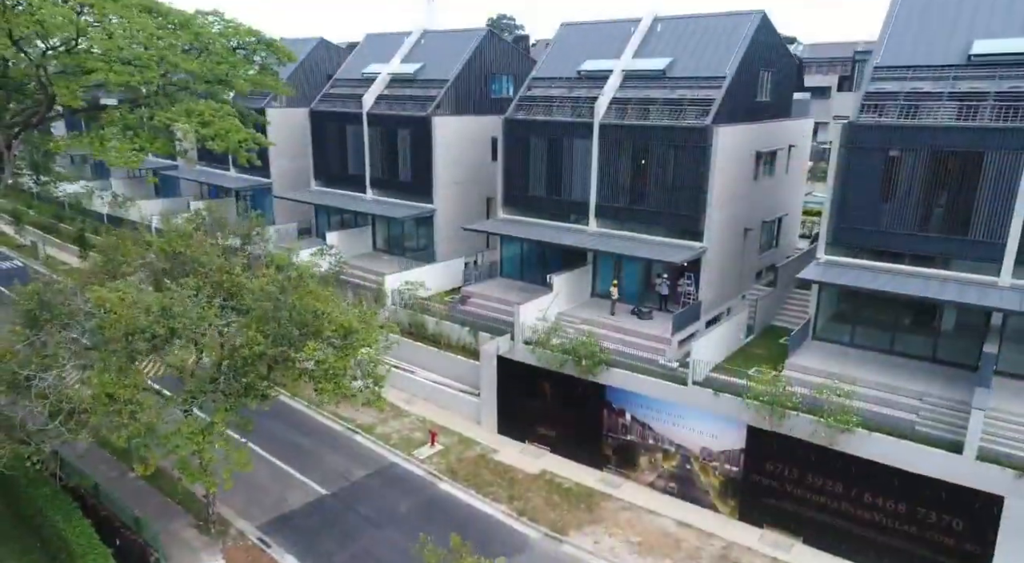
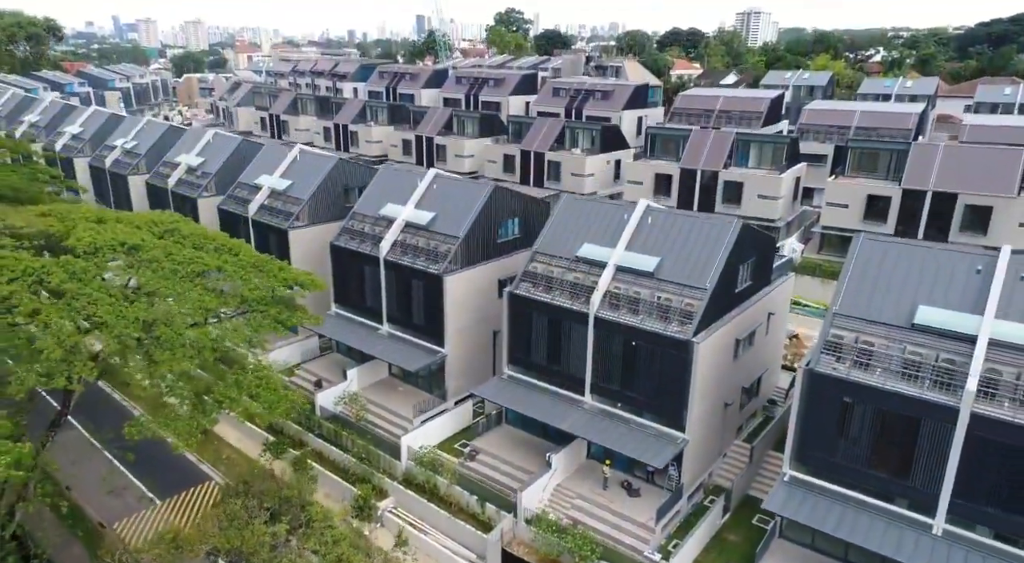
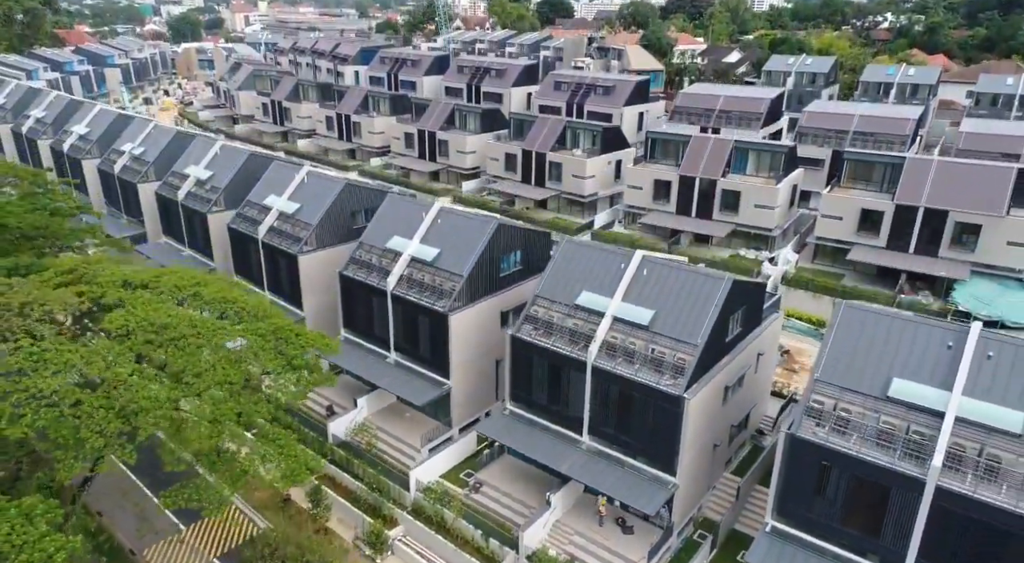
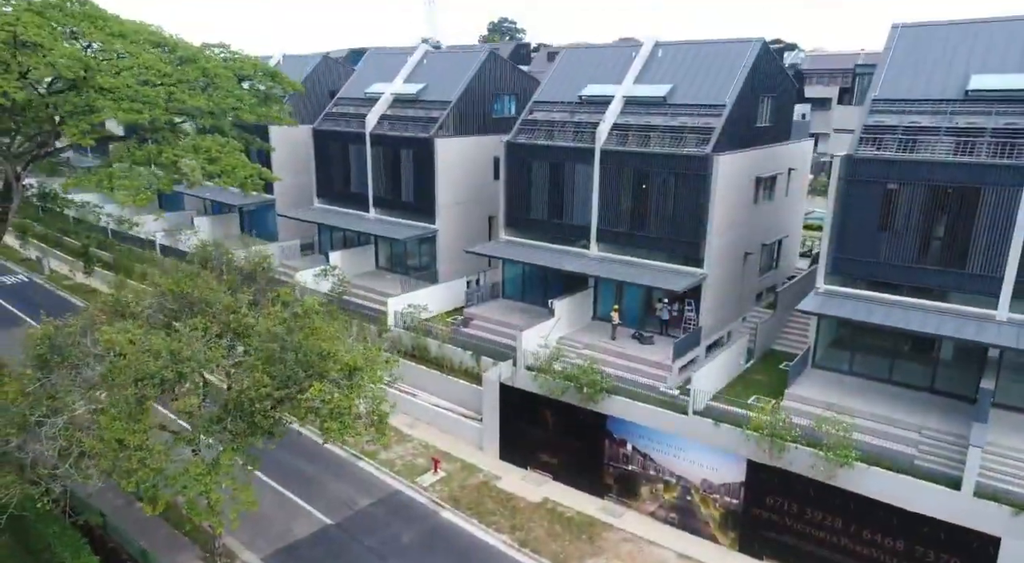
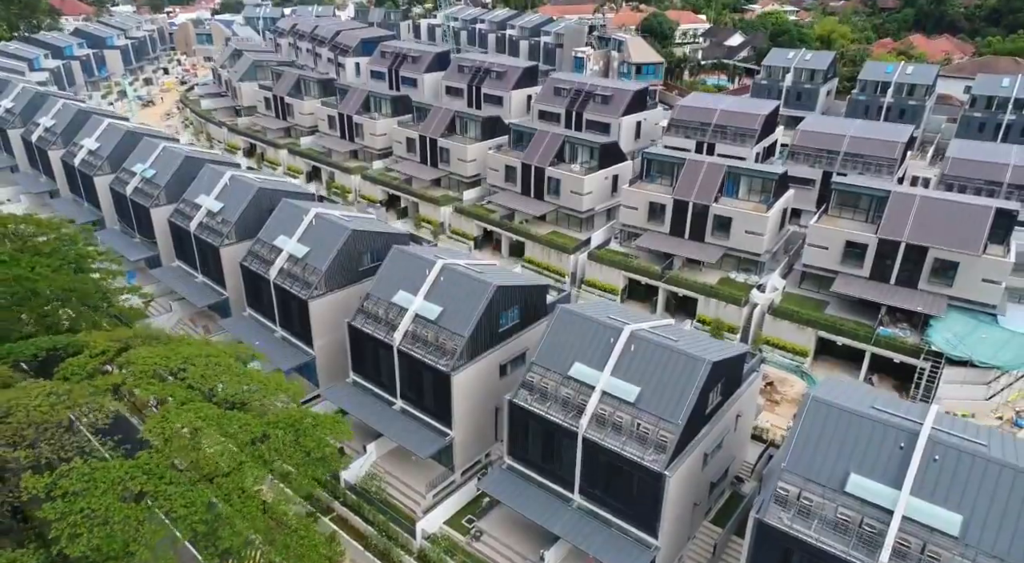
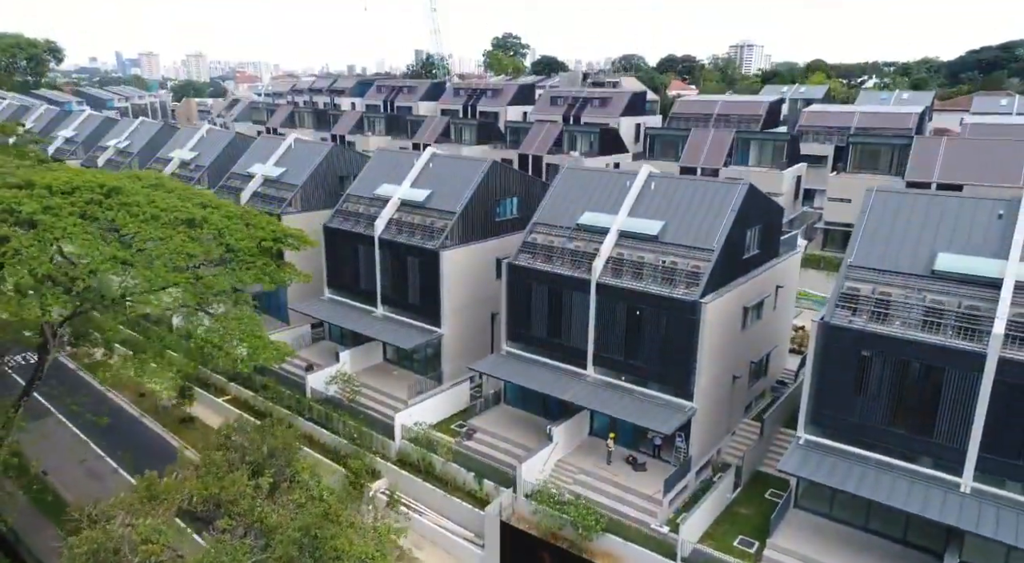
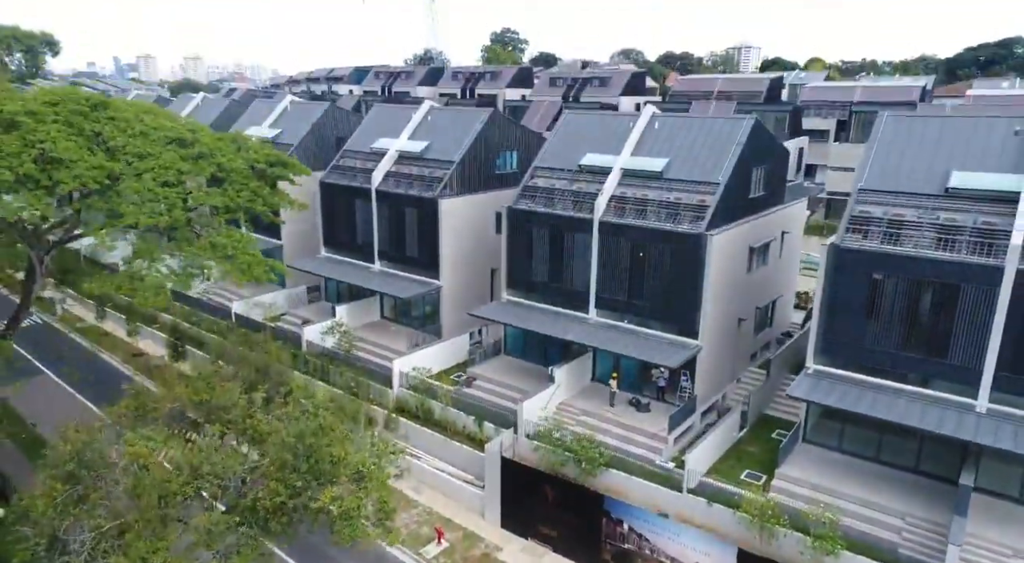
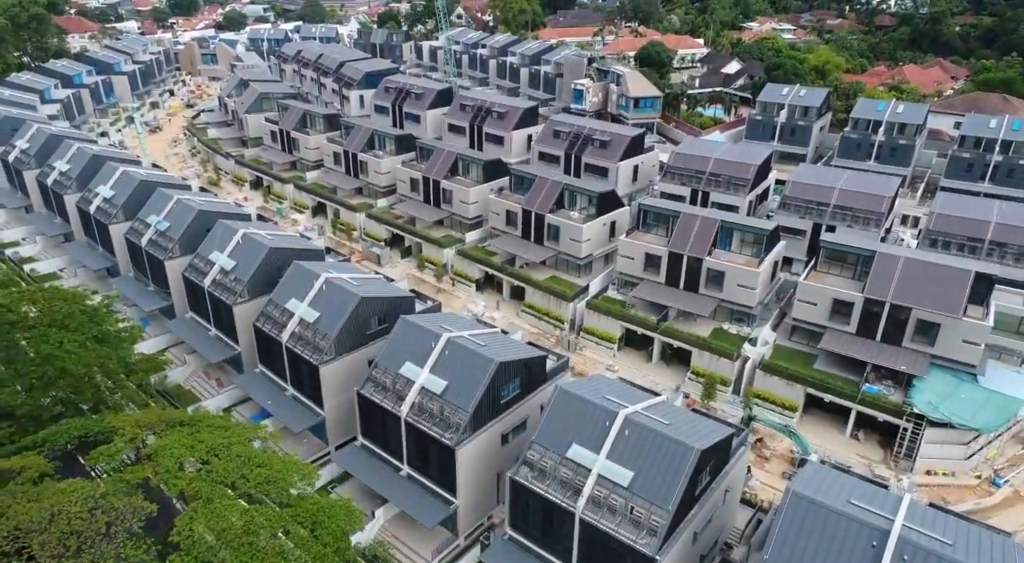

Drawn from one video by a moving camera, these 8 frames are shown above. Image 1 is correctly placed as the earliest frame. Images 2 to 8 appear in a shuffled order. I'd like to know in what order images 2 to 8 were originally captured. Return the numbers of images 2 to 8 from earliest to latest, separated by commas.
4, 7, 6, 2, 3, 5, 8
